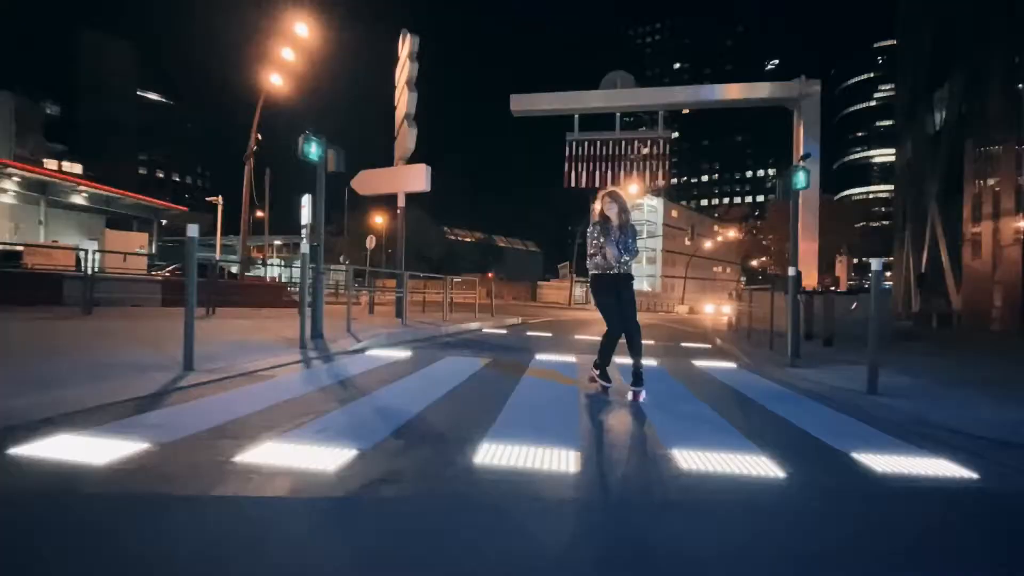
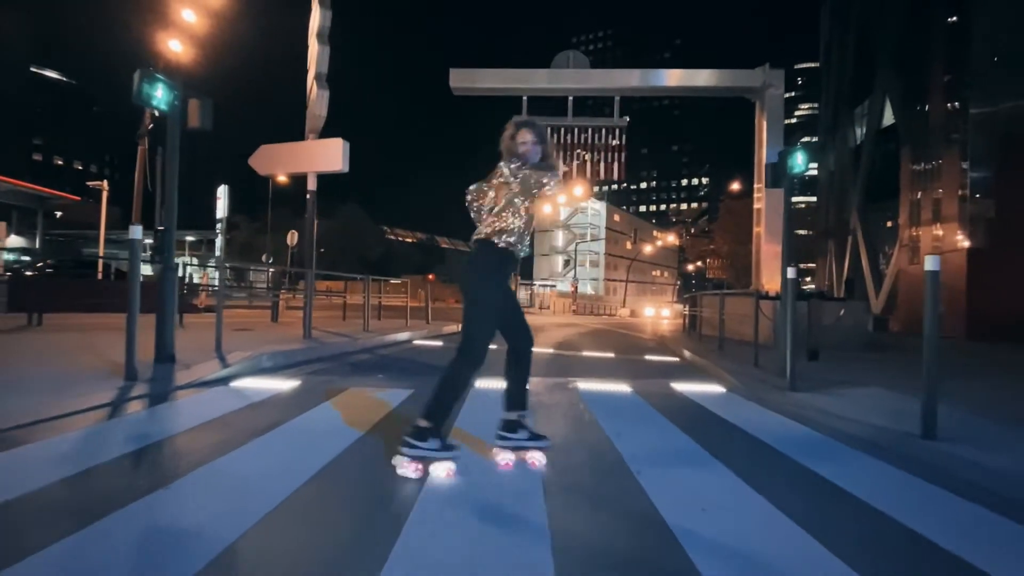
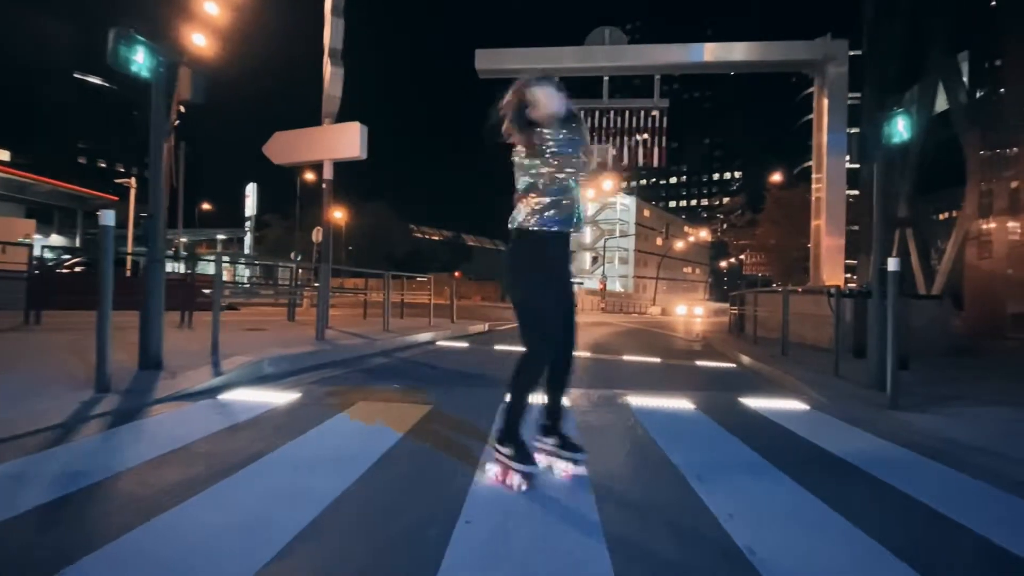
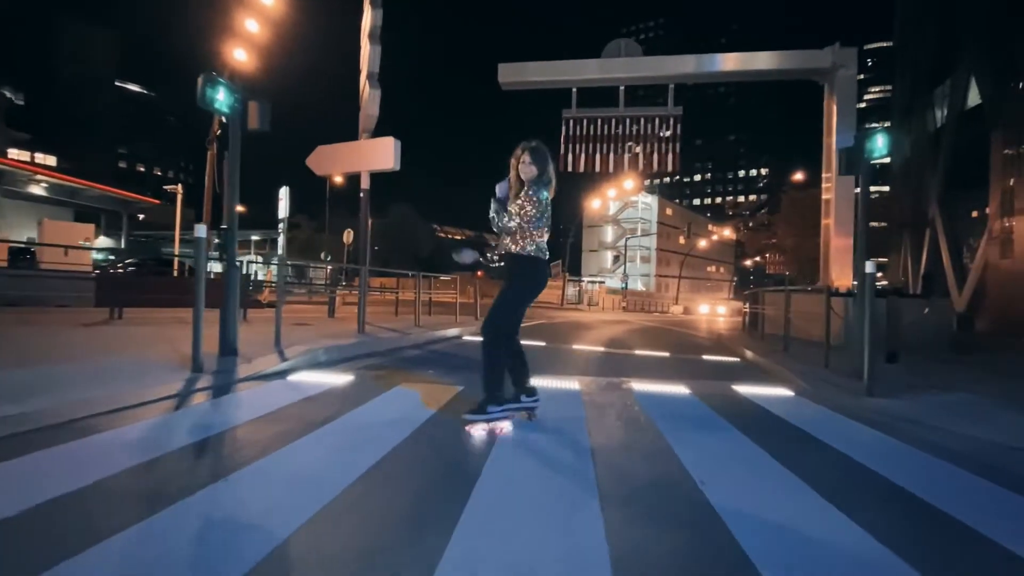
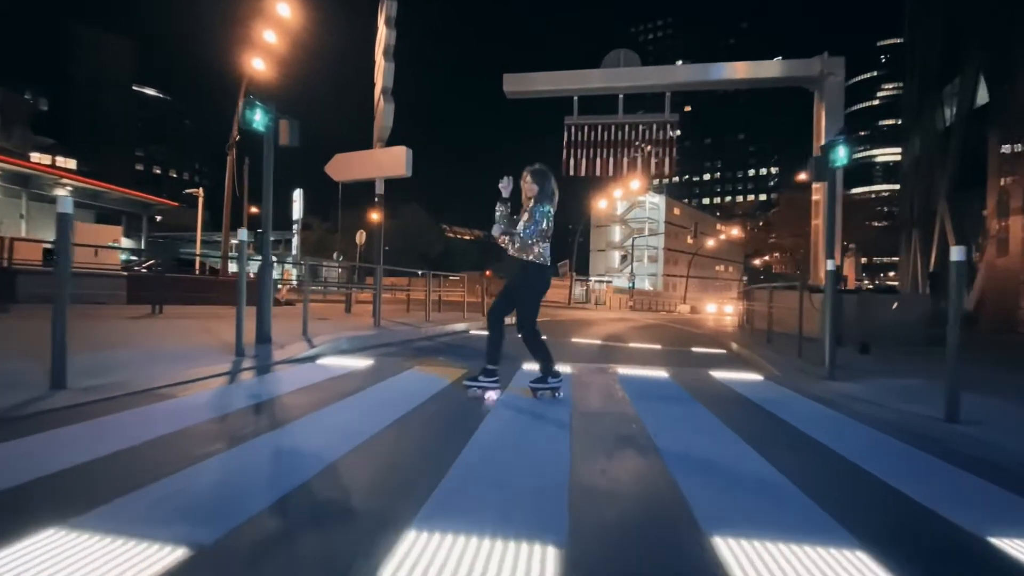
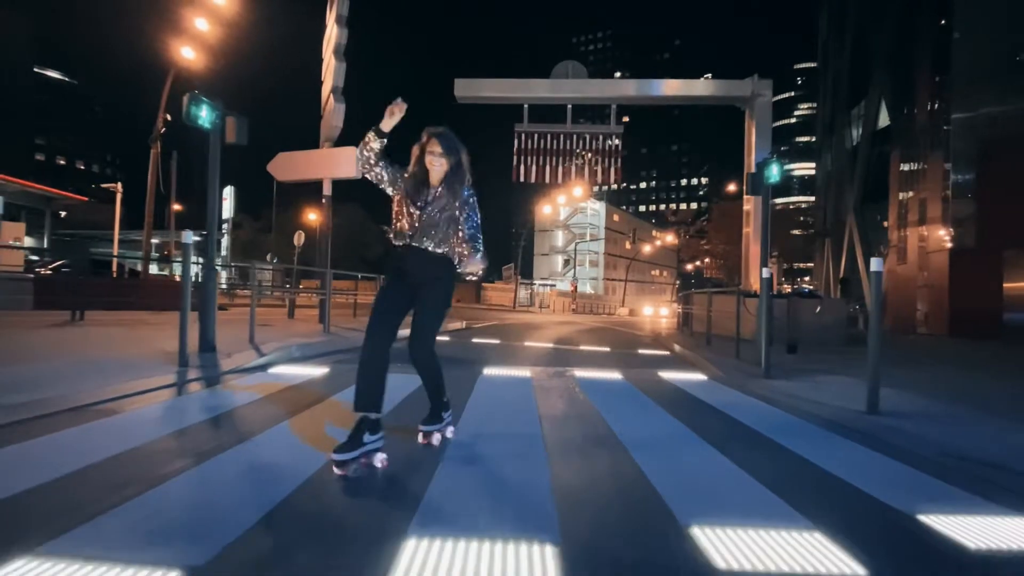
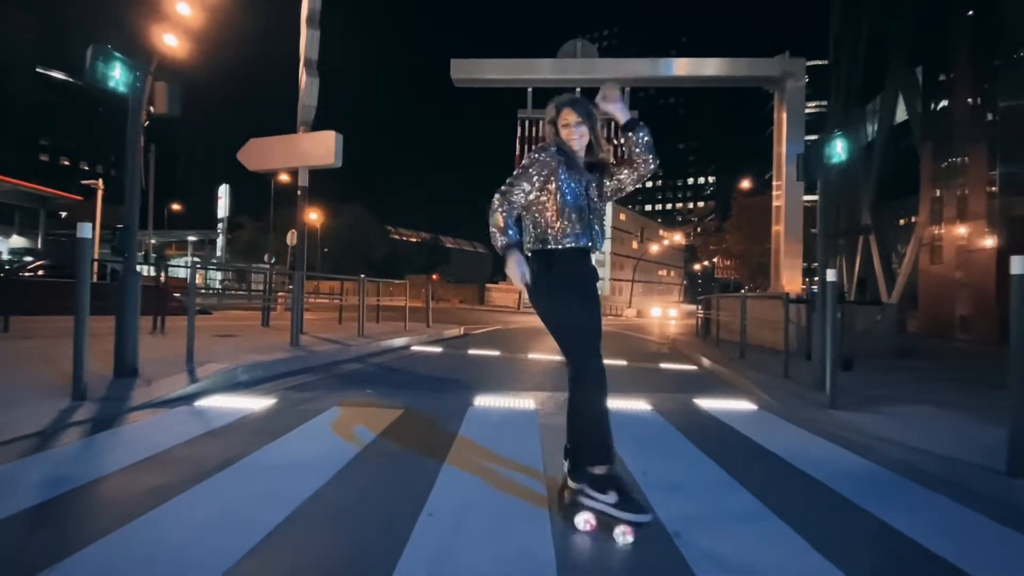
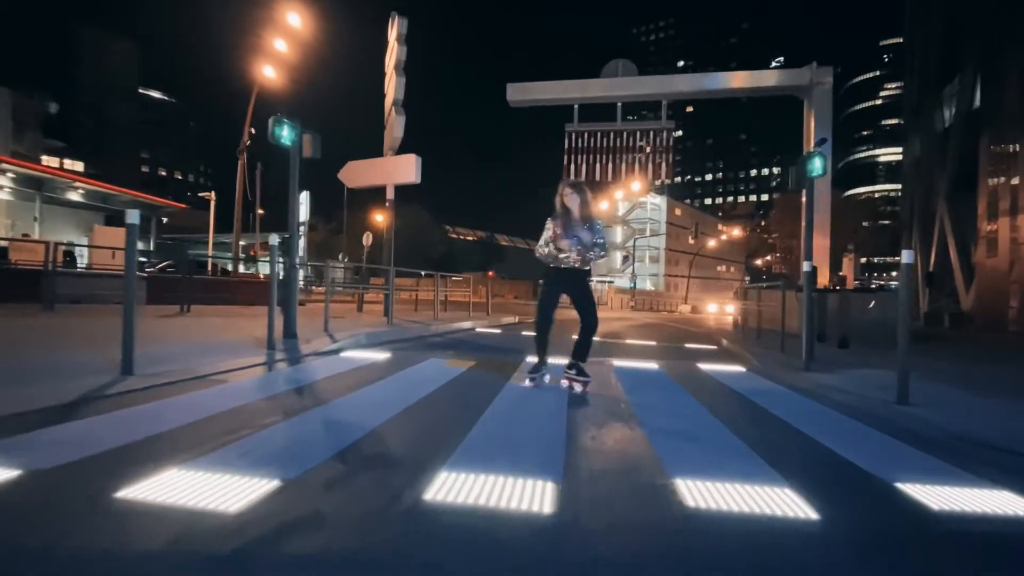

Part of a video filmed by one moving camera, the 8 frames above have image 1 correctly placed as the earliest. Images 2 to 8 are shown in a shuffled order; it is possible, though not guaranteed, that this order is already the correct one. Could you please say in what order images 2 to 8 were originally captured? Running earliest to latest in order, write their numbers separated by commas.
8, 5, 4, 3, 7, 2, 6
